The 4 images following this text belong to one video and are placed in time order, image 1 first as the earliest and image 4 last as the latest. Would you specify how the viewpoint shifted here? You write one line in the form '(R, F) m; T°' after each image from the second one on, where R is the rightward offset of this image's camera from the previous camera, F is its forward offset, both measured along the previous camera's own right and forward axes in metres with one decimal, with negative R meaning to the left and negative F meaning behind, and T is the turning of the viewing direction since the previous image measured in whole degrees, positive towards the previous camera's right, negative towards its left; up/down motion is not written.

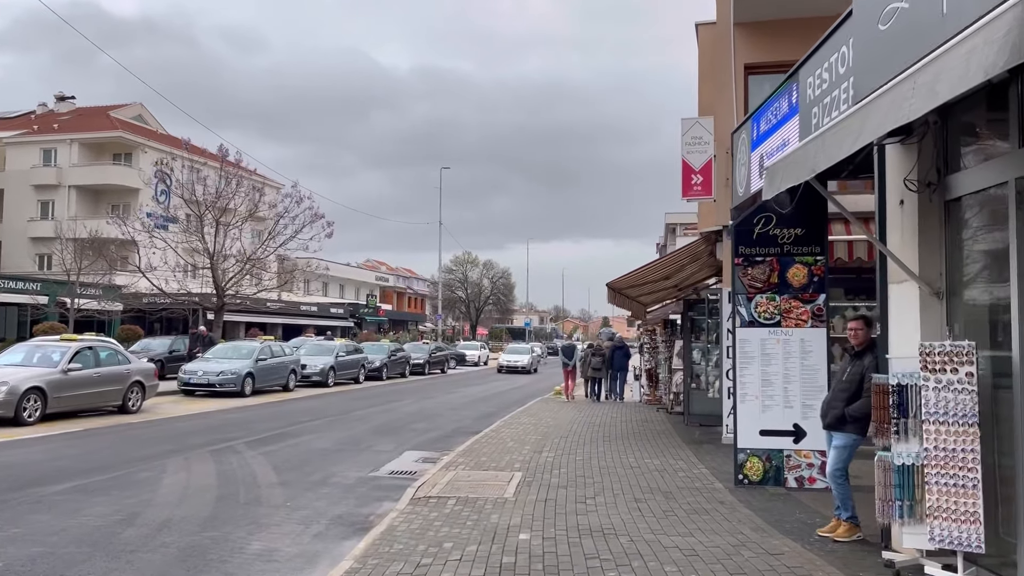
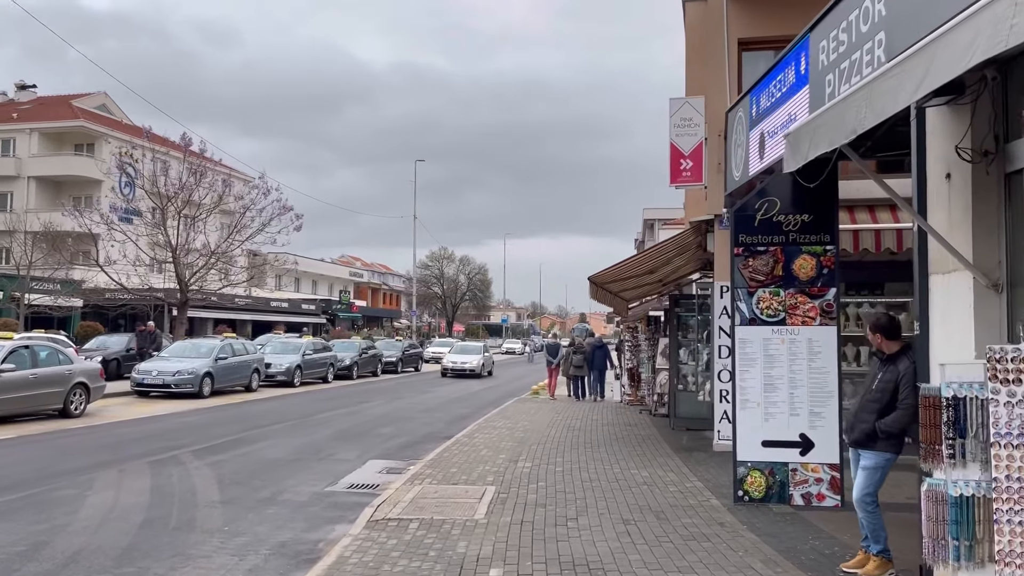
(0.0, +1.0) m; +2°
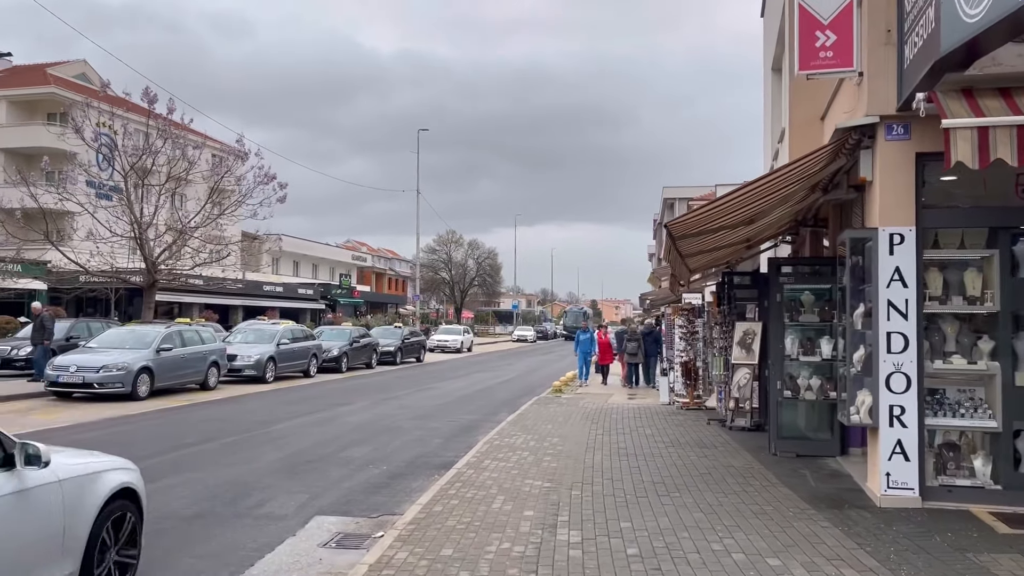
(-0.2, +4.3) m; -1°
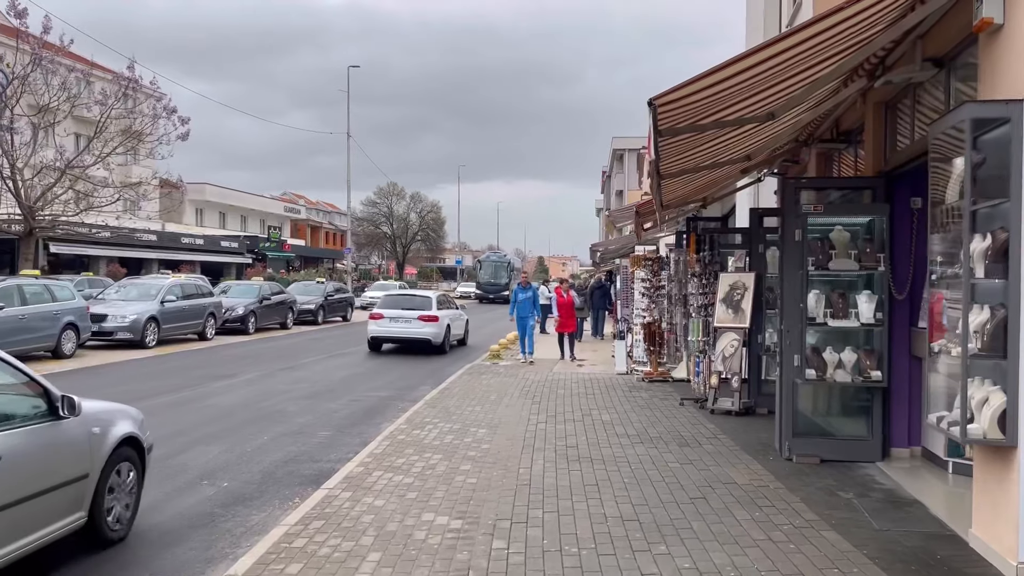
(+0.4, +3.0) m; +4°
